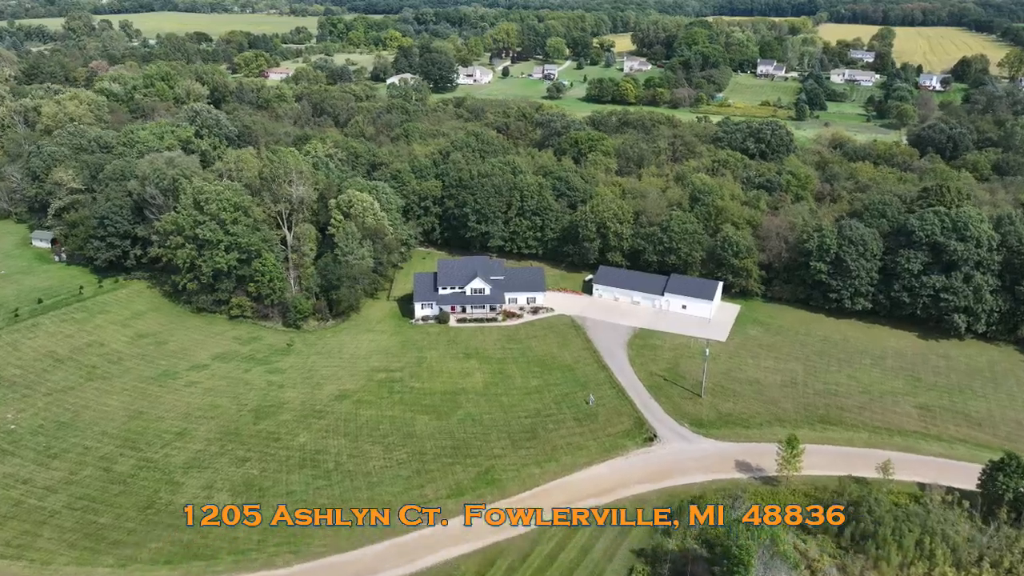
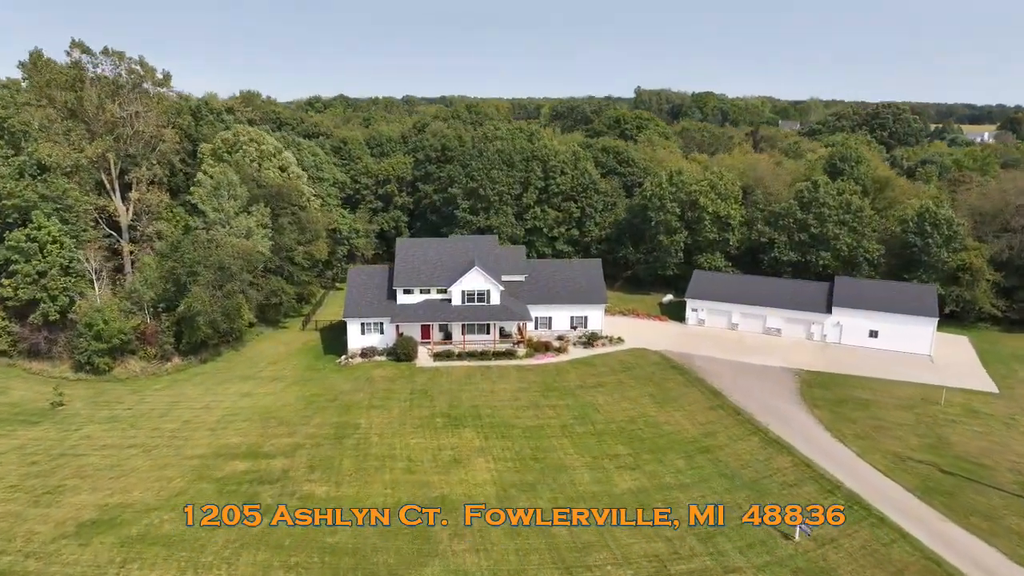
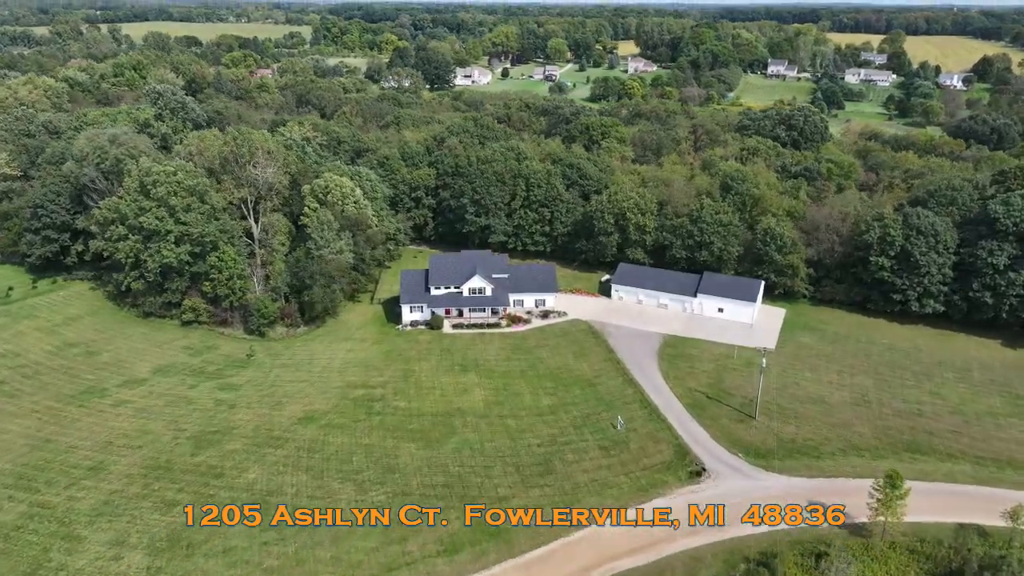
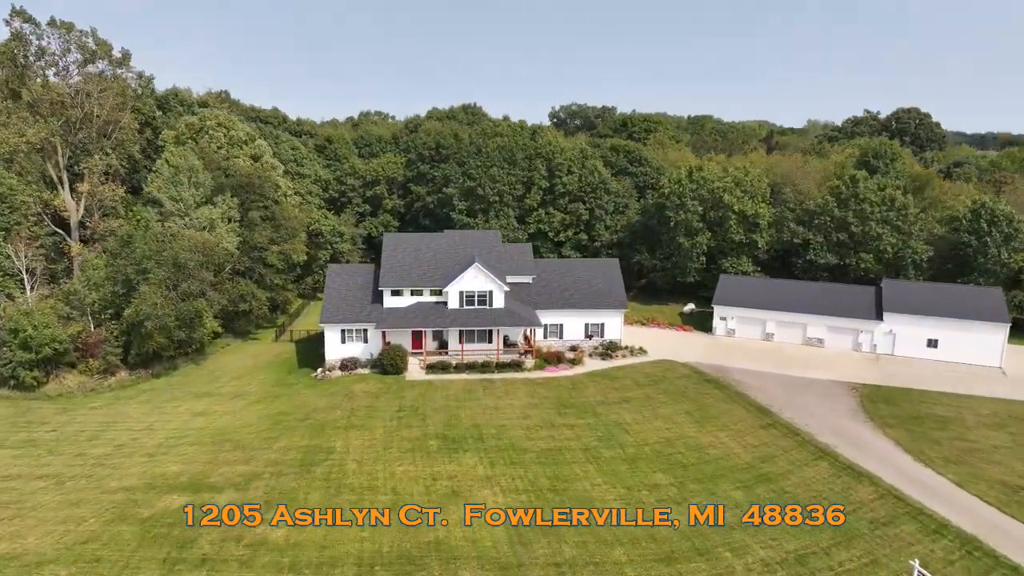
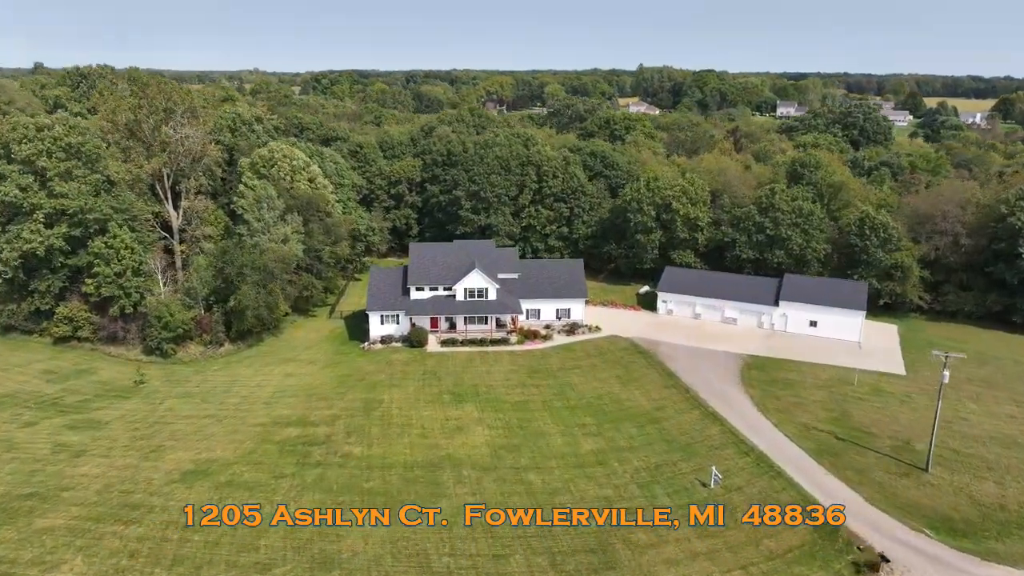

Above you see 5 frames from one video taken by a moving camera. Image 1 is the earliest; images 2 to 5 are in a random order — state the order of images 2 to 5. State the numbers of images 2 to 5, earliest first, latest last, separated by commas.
3, 5, 2, 4
